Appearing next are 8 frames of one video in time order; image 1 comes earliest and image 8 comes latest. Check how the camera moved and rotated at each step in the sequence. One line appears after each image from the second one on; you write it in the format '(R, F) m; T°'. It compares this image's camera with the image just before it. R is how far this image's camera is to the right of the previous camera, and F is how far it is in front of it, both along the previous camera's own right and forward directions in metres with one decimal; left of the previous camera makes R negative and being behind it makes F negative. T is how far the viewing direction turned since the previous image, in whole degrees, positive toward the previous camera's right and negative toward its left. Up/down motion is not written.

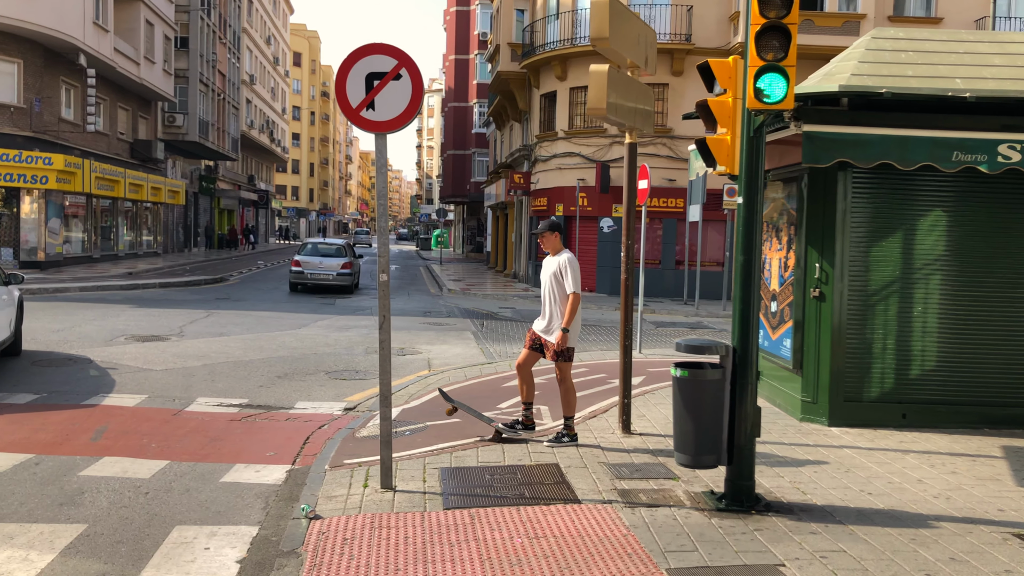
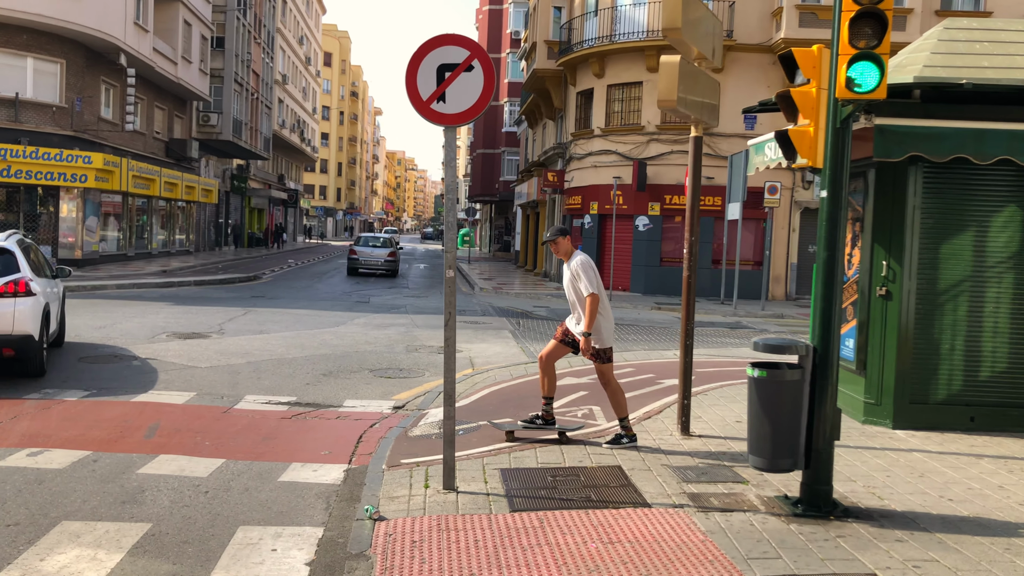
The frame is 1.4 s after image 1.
(-0.2, +0.1) m; -2°
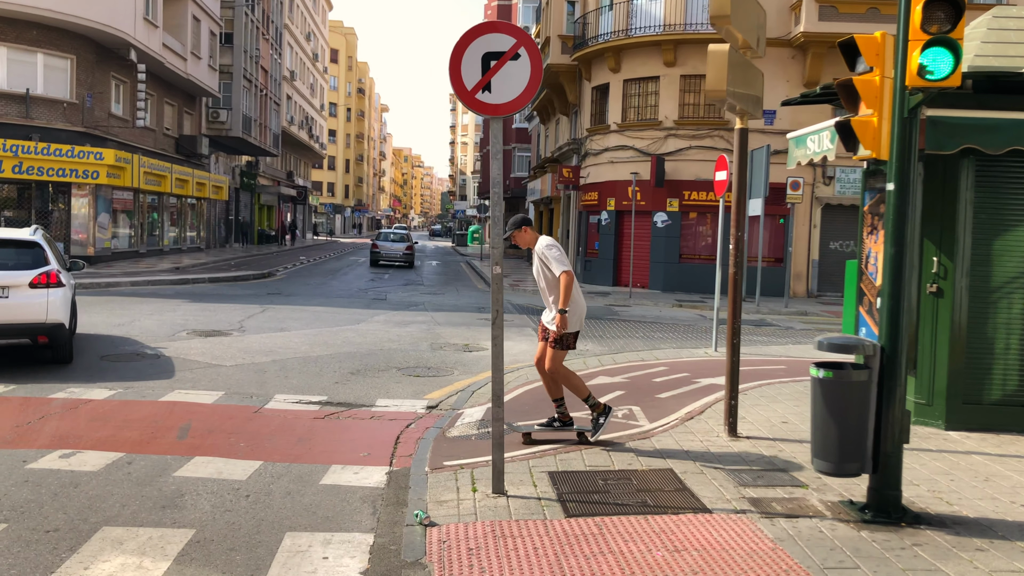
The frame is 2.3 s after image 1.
(-0.3, +0.2) m; 0°
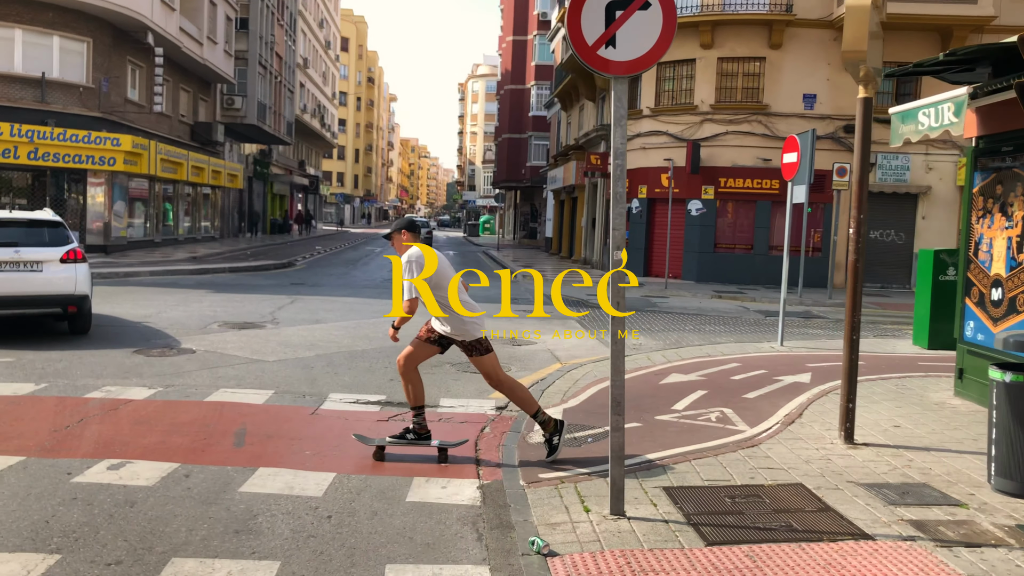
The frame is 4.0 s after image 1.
(-0.6, +0.7) m; 0°
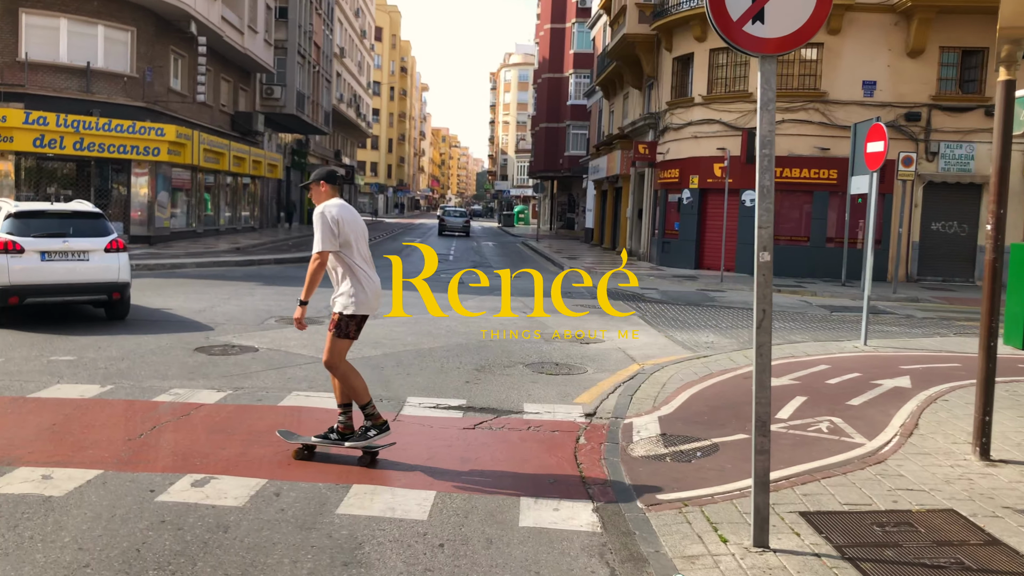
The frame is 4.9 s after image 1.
(-0.5, +0.4) m; -2°
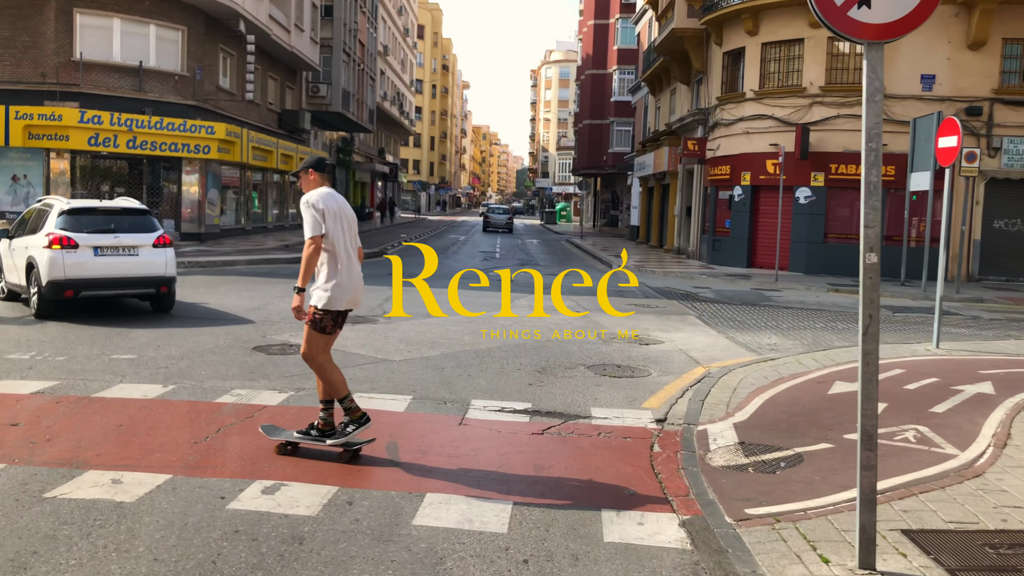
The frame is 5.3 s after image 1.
(-0.2, +0.2) m; -3°
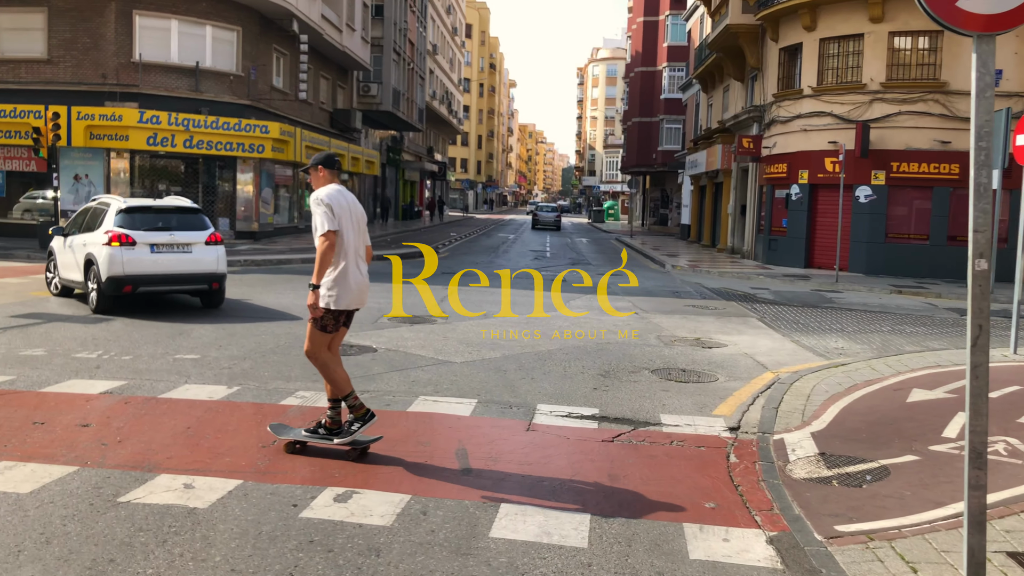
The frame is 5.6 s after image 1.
(-0.2, +0.1) m; -3°
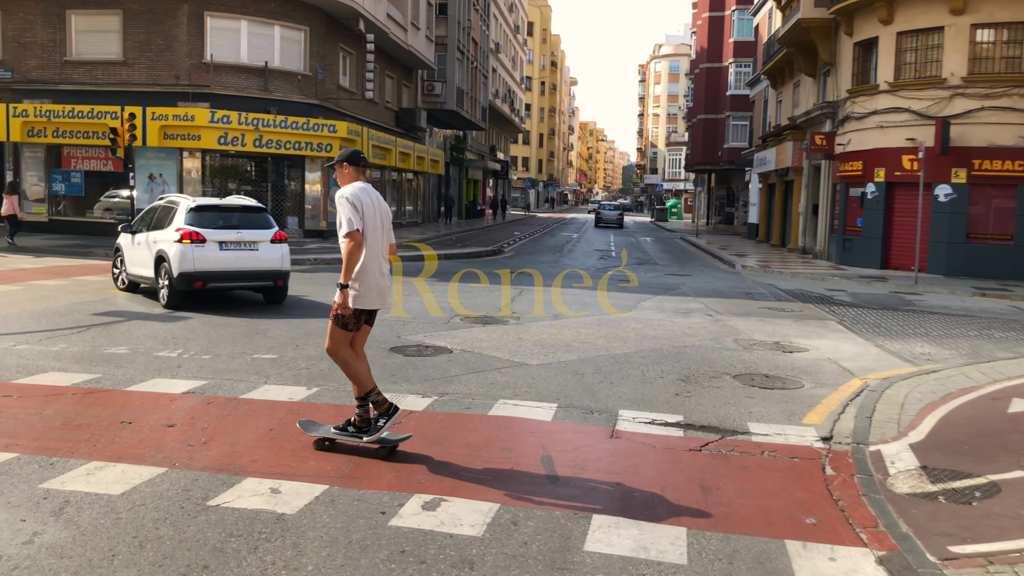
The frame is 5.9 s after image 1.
(-0.2, +0.1) m; -4°
